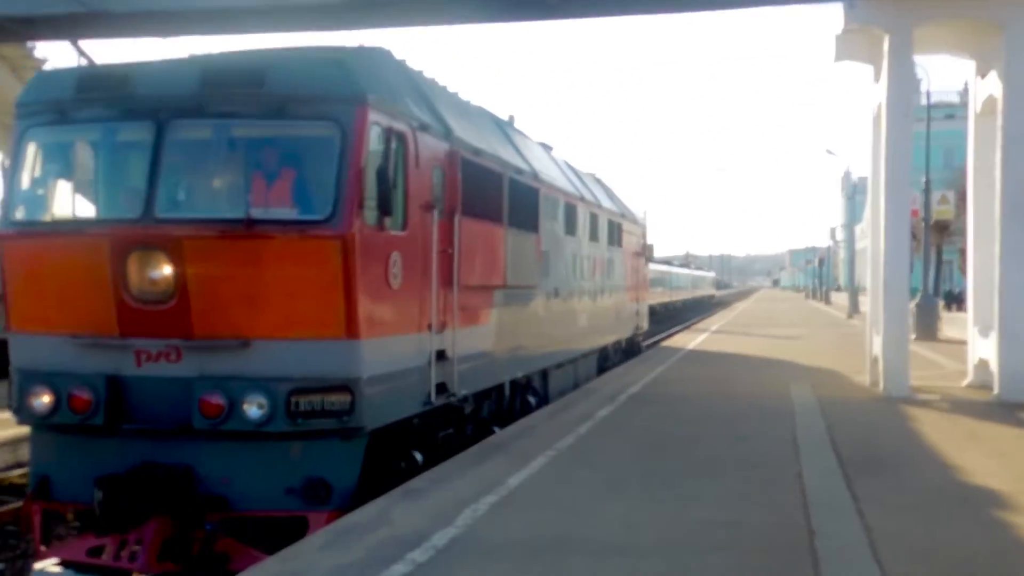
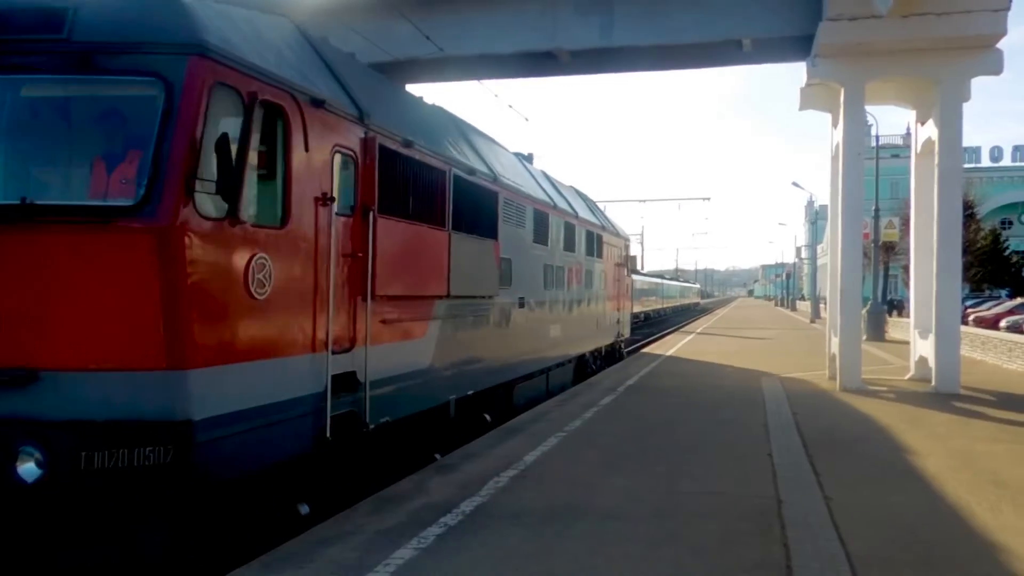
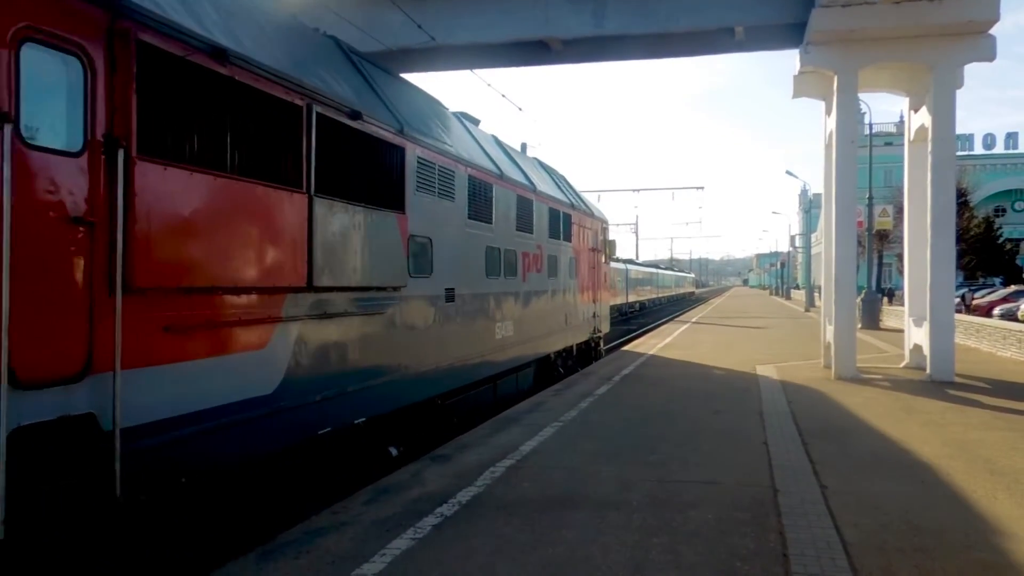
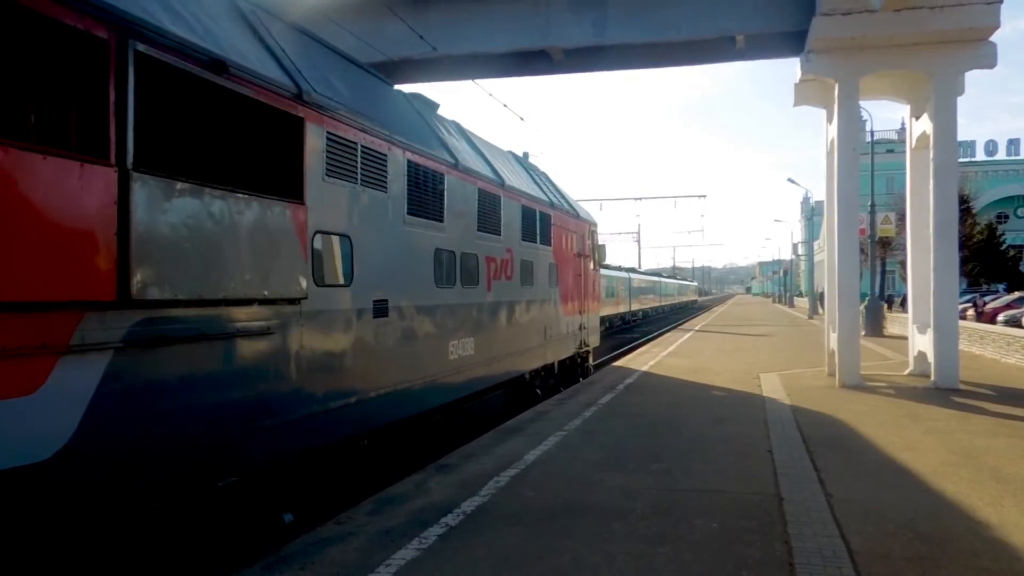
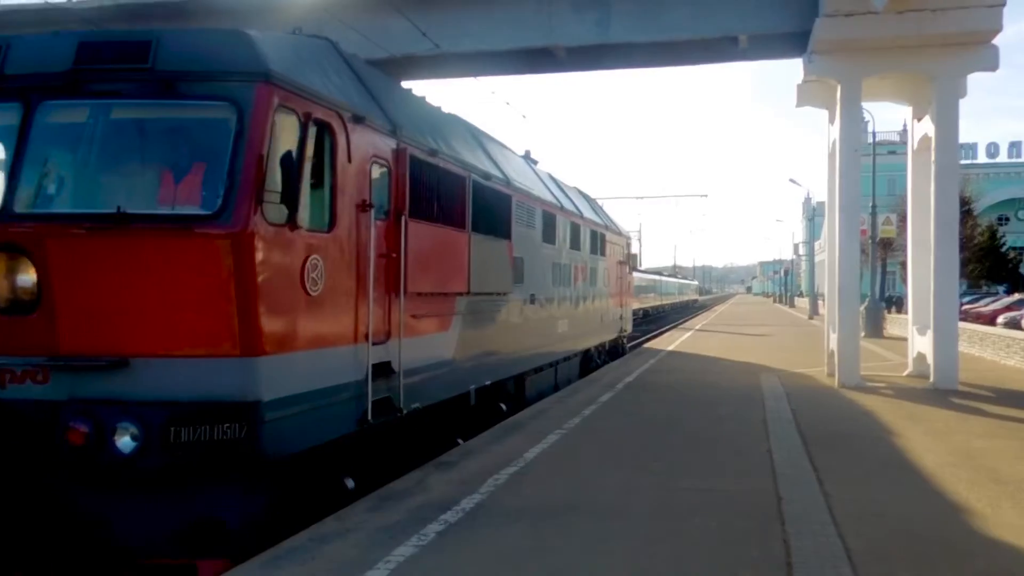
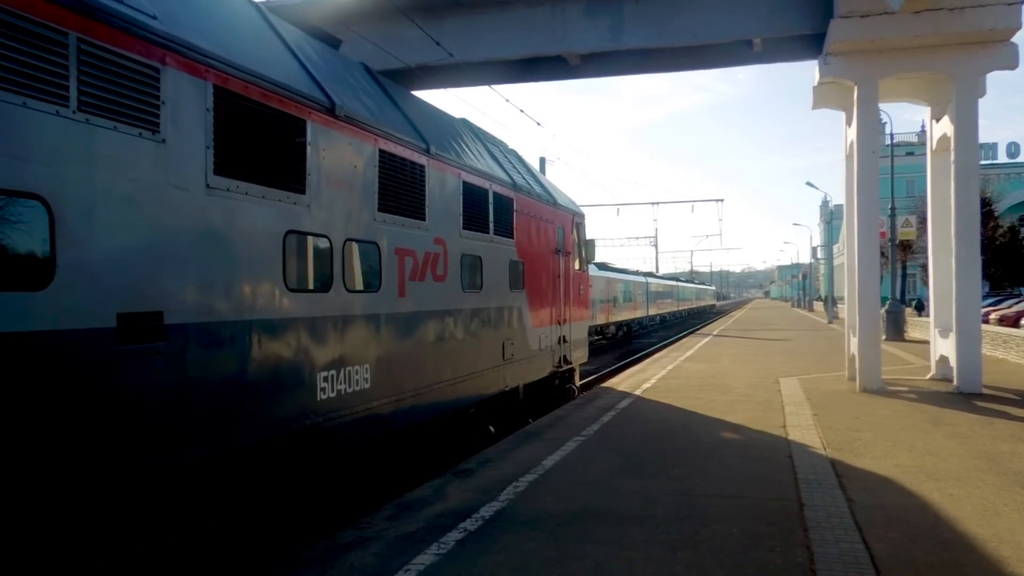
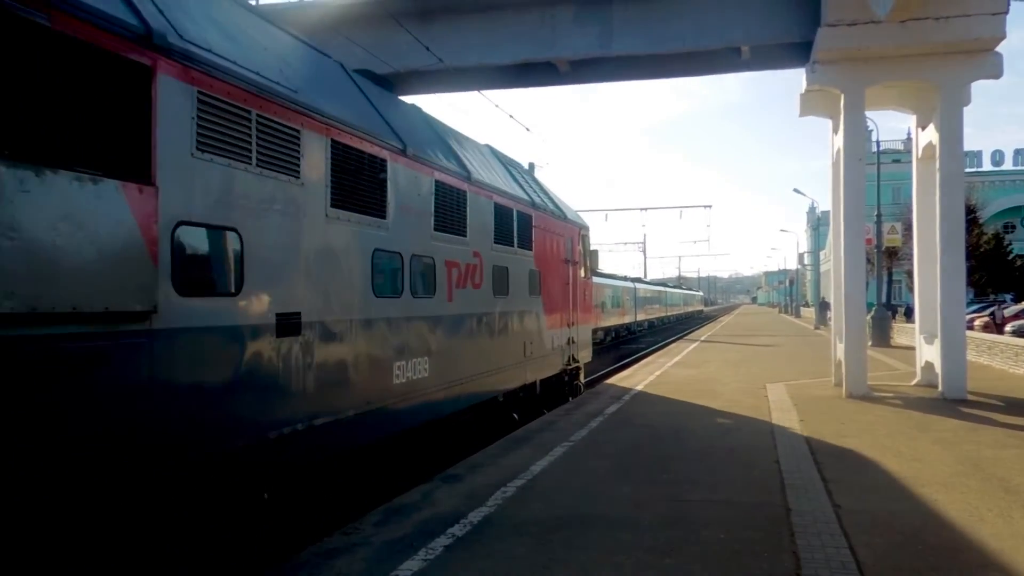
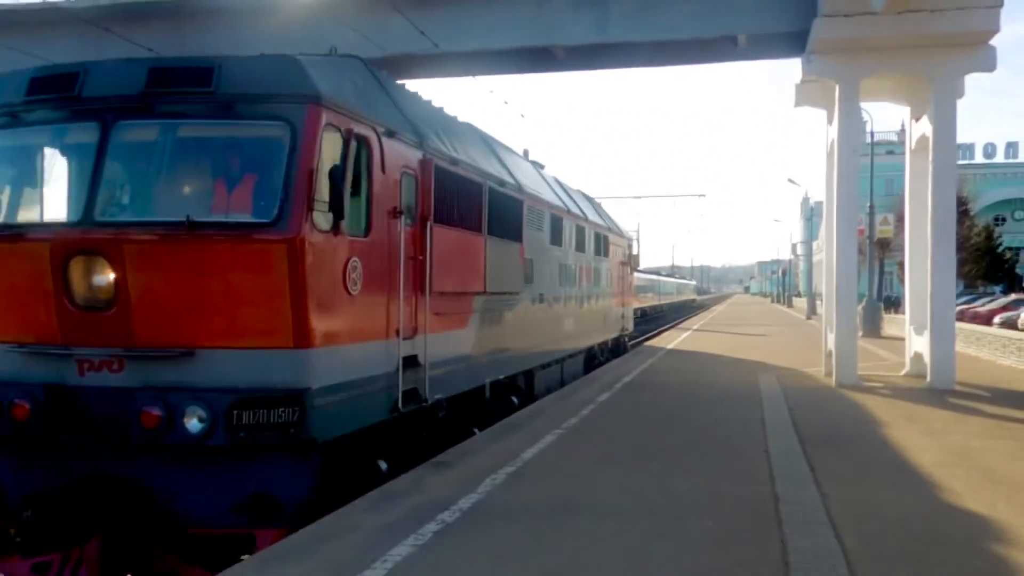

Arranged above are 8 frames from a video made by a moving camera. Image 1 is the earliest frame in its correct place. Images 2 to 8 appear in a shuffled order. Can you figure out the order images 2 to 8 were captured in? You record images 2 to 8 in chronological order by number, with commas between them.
8, 5, 2, 3, 4, 7, 6
